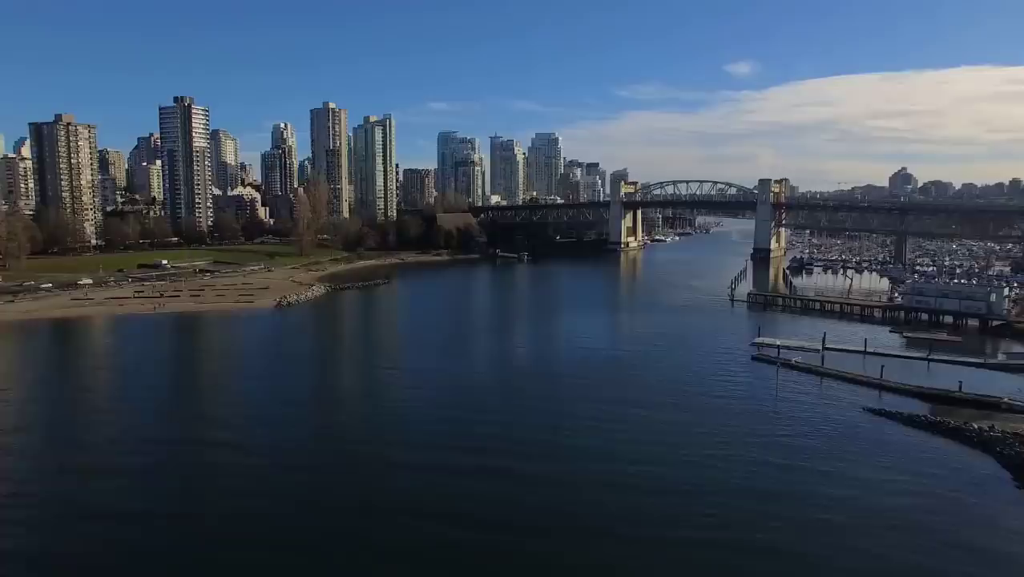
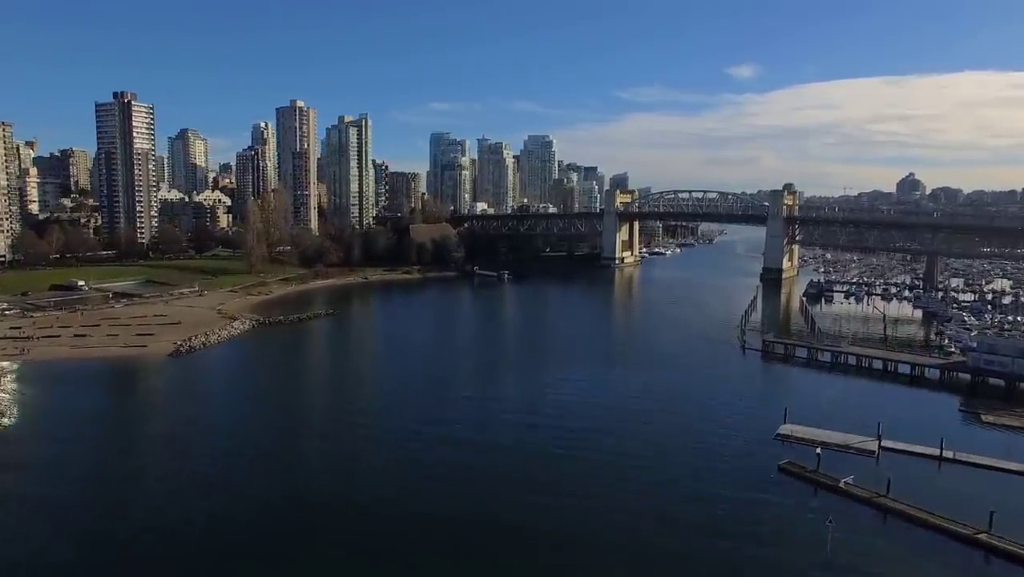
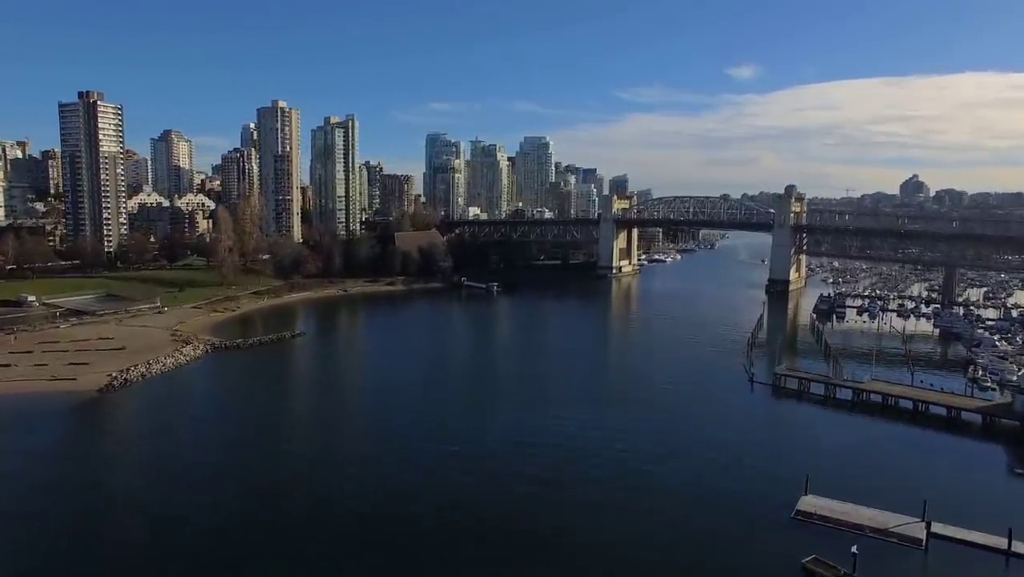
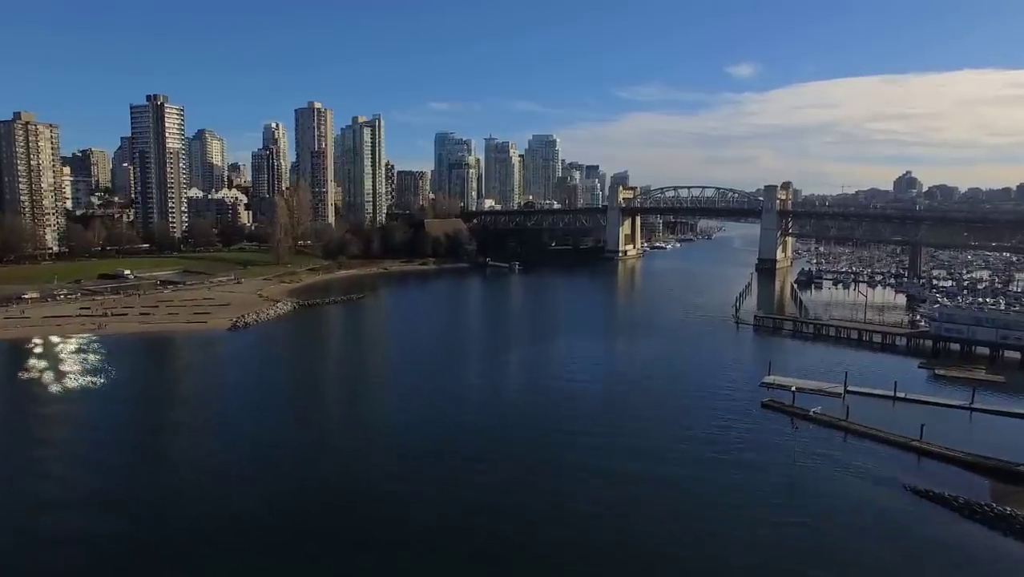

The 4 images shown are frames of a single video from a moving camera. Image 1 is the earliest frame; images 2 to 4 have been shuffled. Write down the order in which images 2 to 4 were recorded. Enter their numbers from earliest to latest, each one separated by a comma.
4, 2, 3
